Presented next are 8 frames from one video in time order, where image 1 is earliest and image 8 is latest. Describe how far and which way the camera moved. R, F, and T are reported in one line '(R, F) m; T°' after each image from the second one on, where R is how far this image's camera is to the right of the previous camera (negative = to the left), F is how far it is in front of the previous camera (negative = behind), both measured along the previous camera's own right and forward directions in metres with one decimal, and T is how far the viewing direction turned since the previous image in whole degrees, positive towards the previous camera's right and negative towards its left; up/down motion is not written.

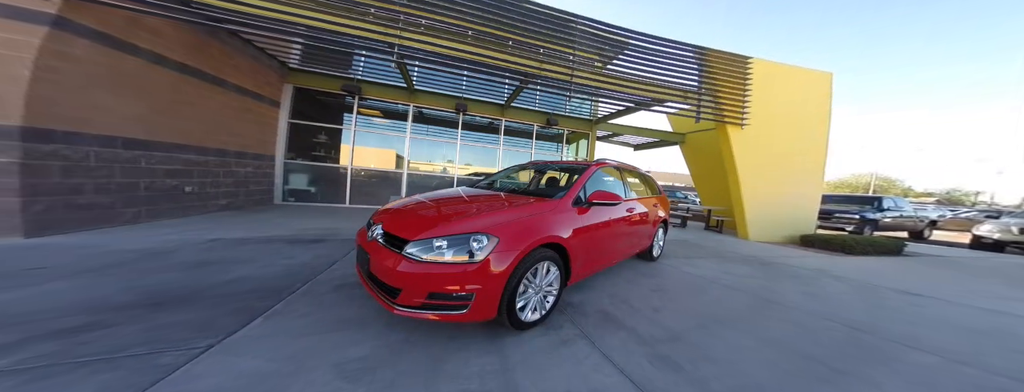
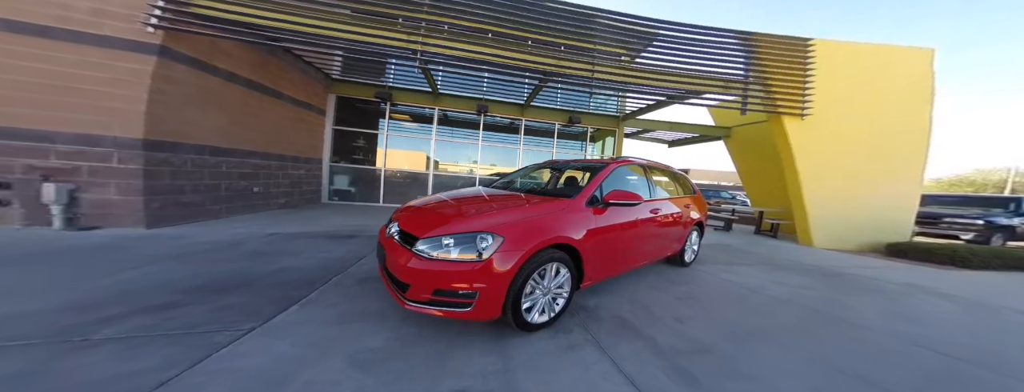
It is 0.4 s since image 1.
(+0.2, 0.0) m; -7°
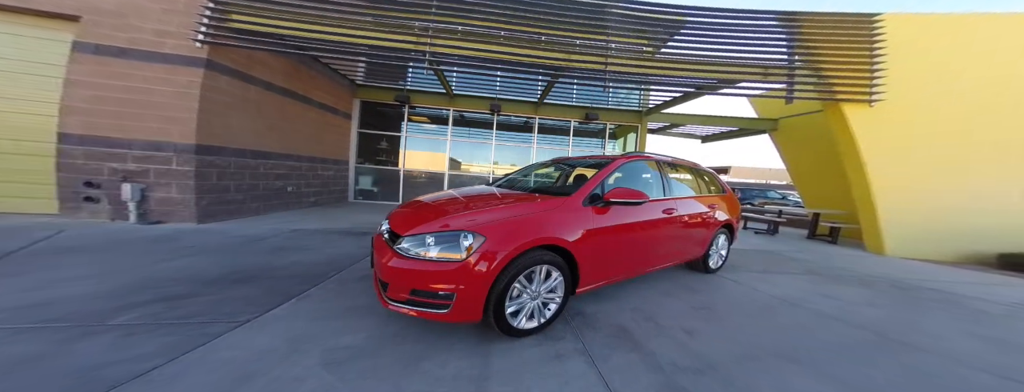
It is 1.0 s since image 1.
(+0.3, +0.1) m; -6°
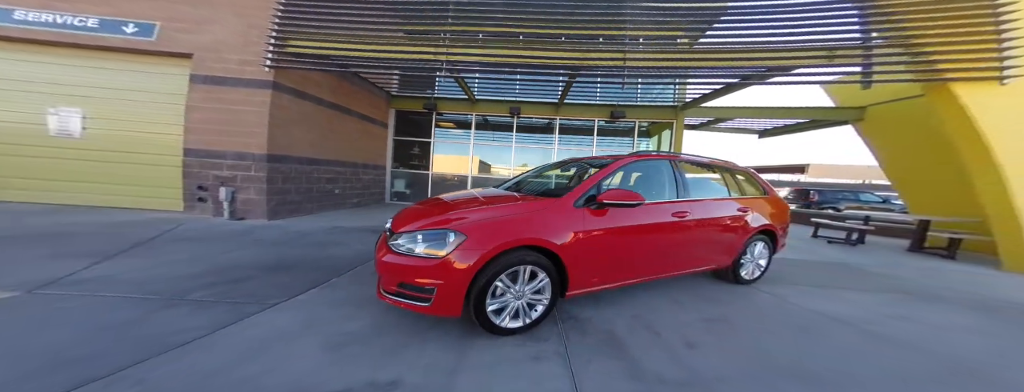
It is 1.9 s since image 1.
(+0.4, 0.0) m; -9°
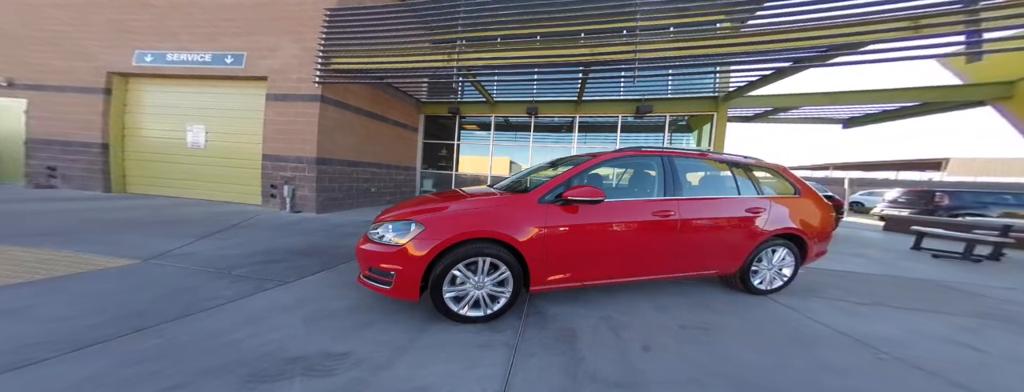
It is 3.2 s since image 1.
(+0.7, 0.0) m; -10°
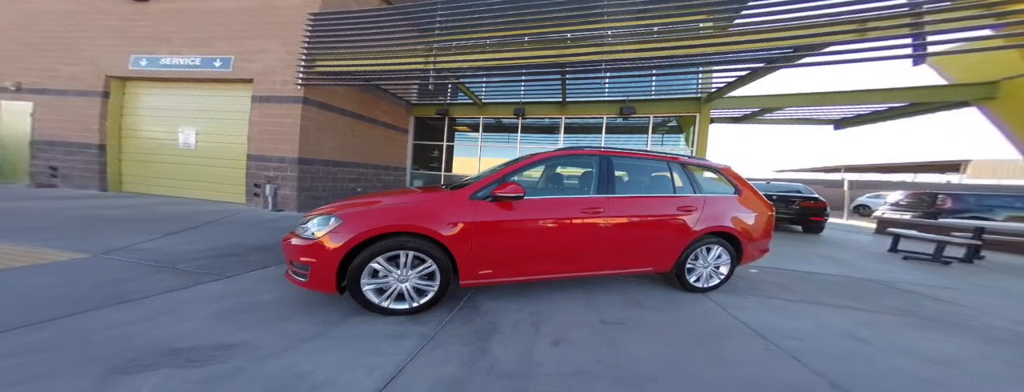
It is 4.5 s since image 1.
(+0.6, -0.1) m; -1°
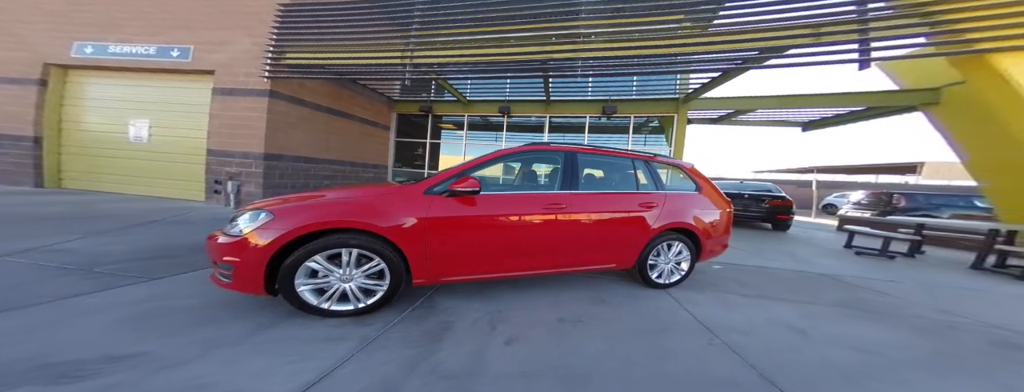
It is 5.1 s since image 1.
(+0.3, 0.0) m; +3°
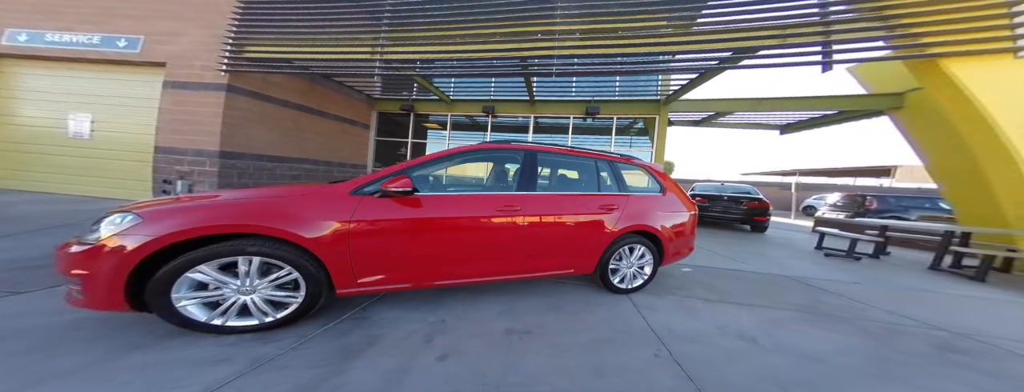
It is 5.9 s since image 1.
(+0.4, +0.2) m; +2°
